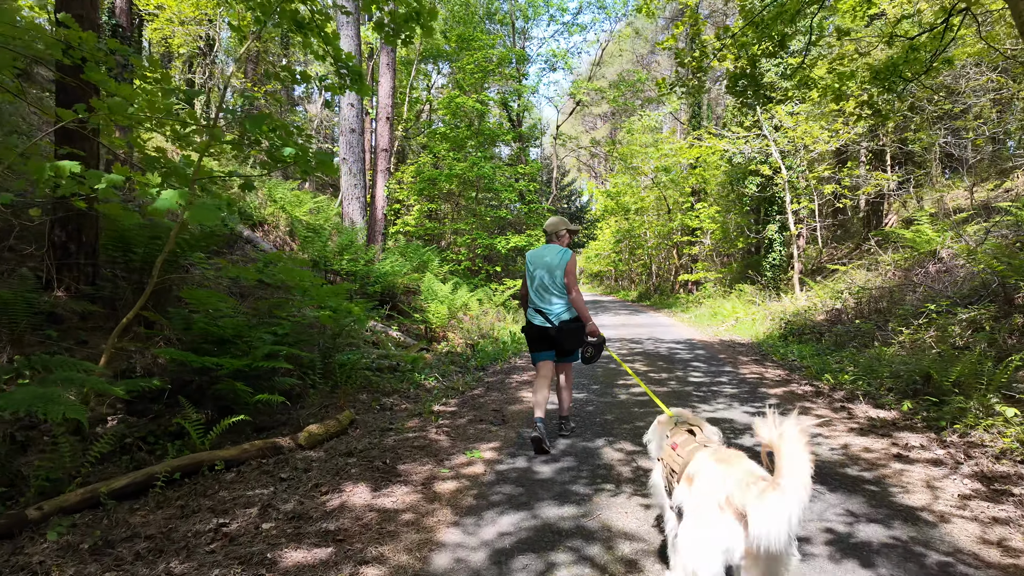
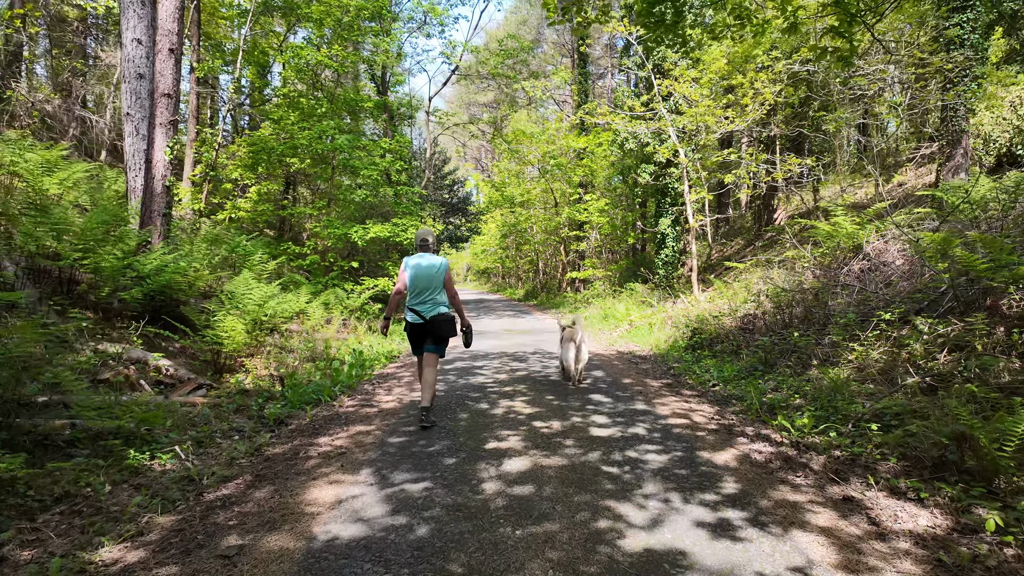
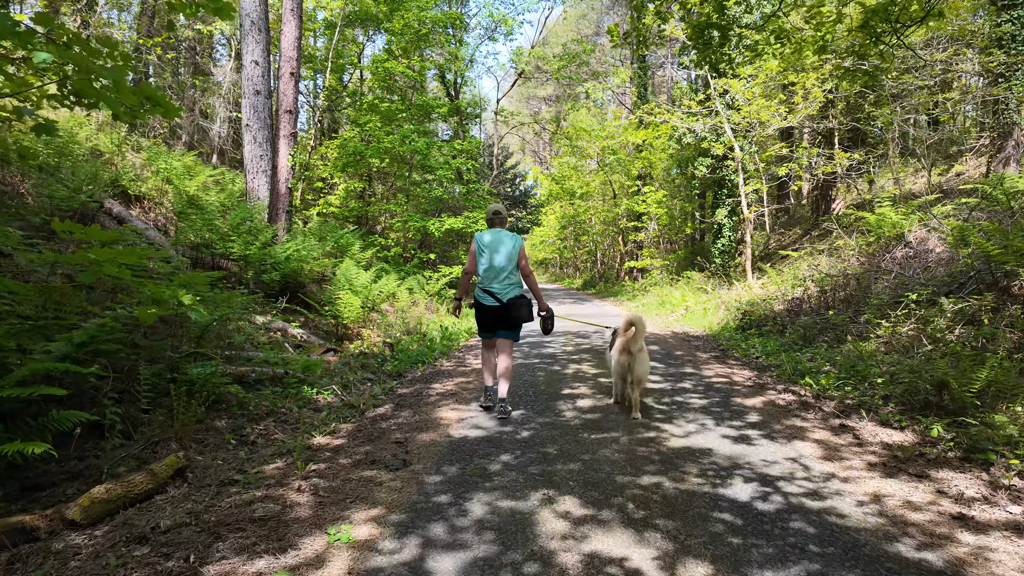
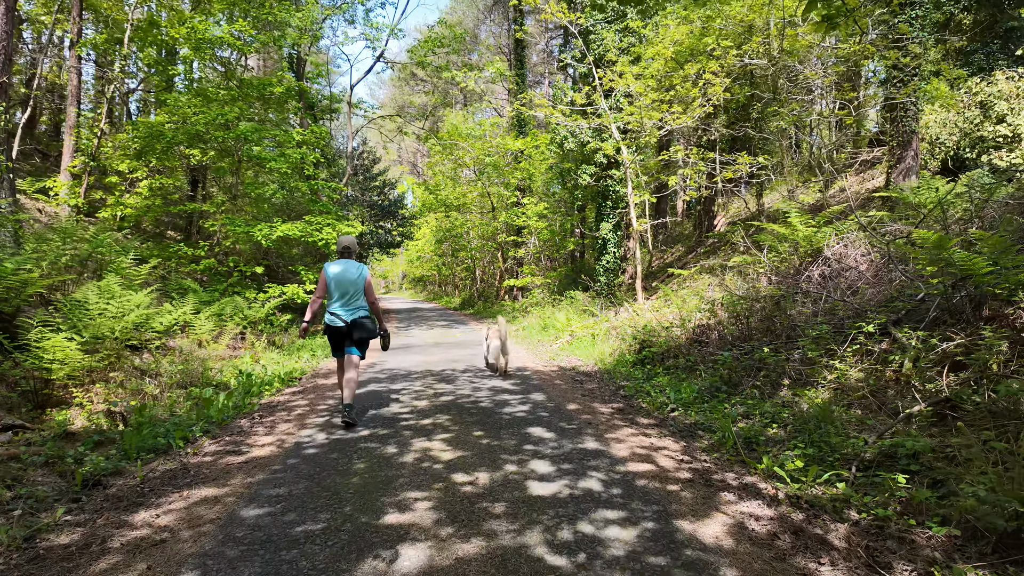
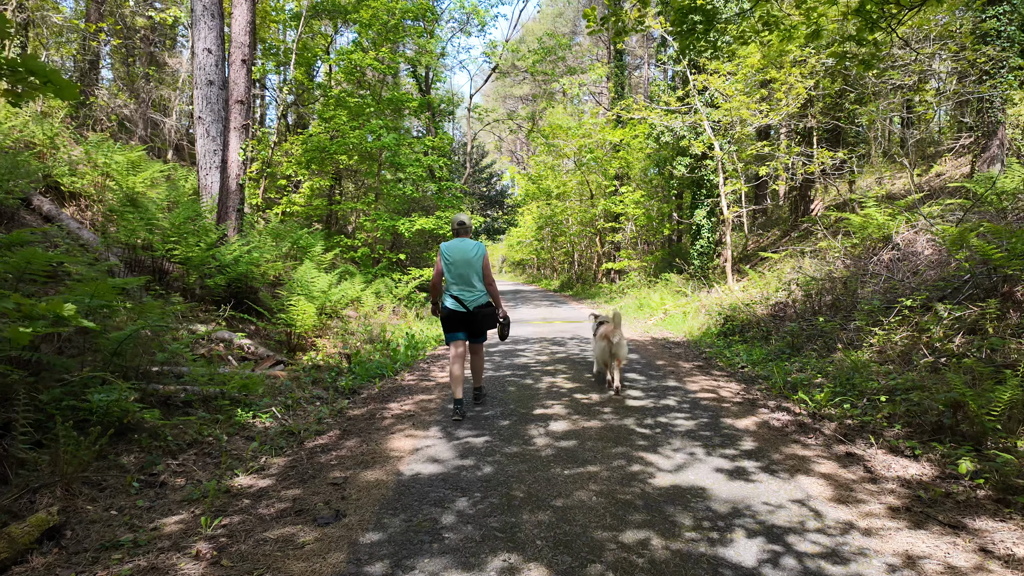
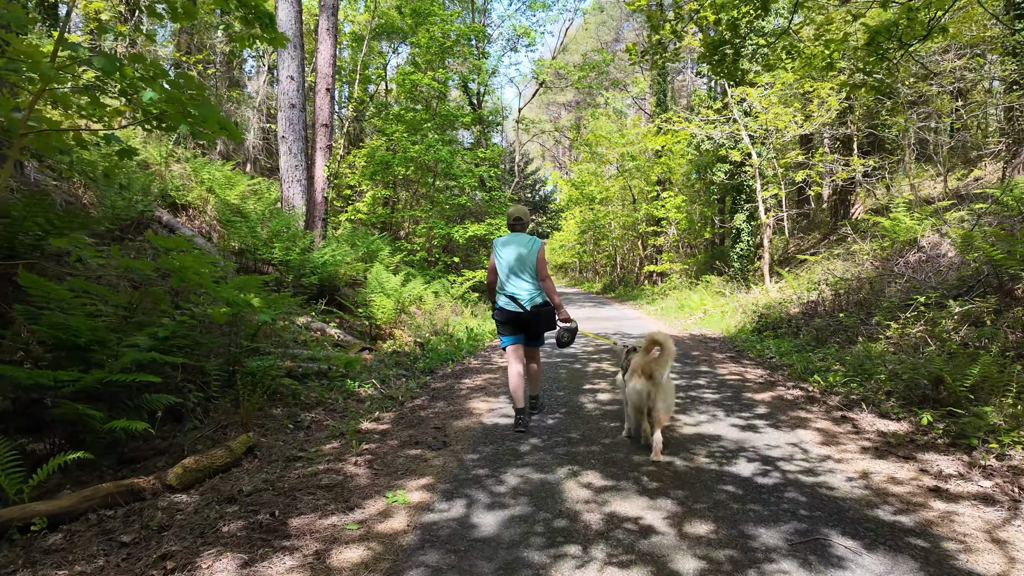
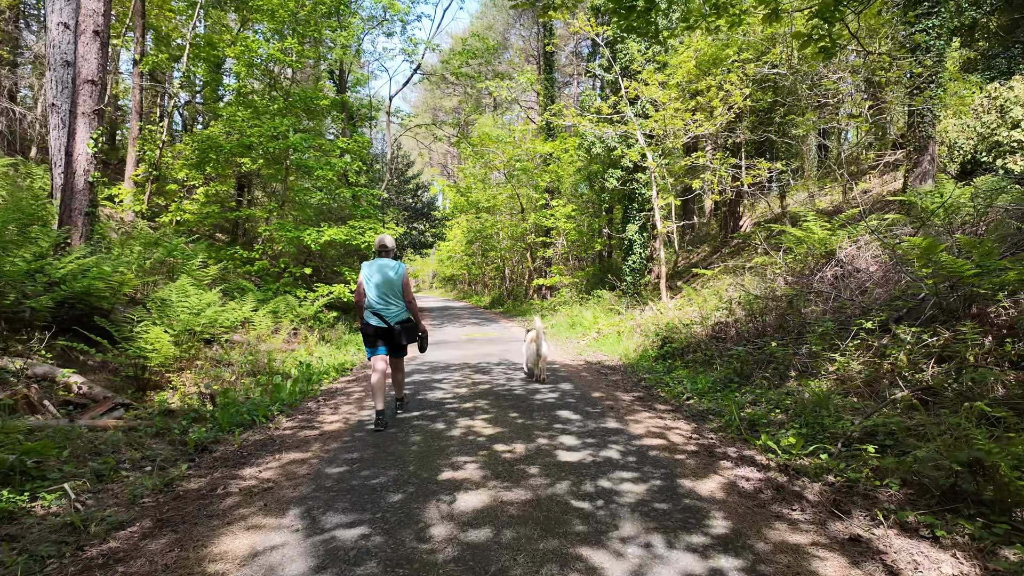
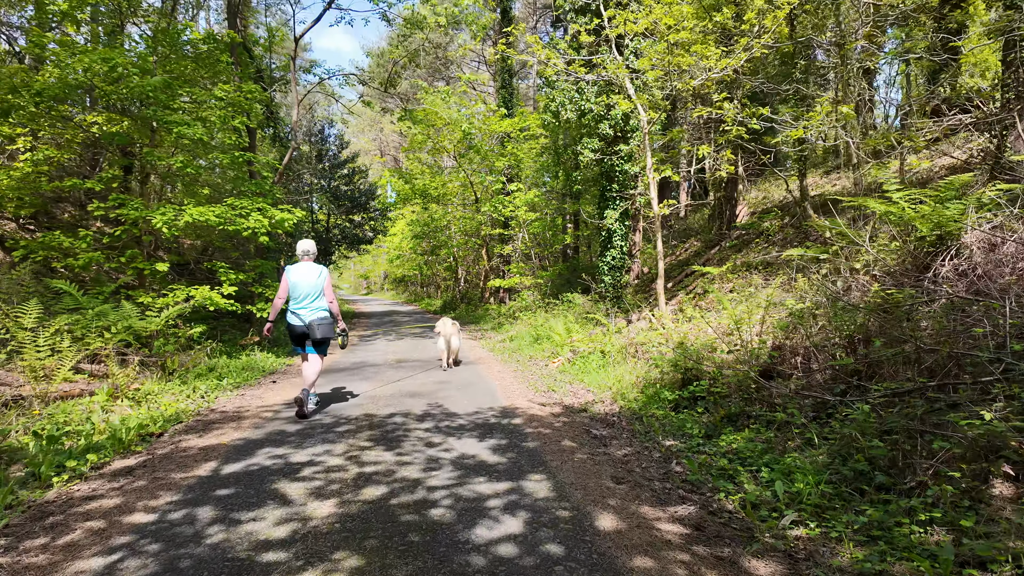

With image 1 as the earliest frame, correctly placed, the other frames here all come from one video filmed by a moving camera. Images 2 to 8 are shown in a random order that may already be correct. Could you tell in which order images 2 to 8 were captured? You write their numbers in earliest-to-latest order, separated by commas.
6, 3, 5, 2, 7, 4, 8
